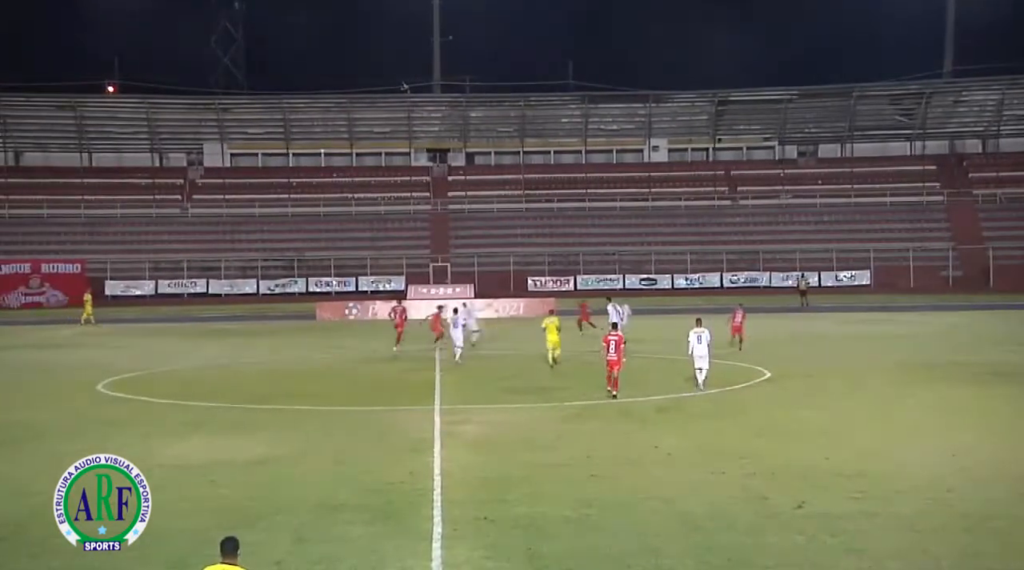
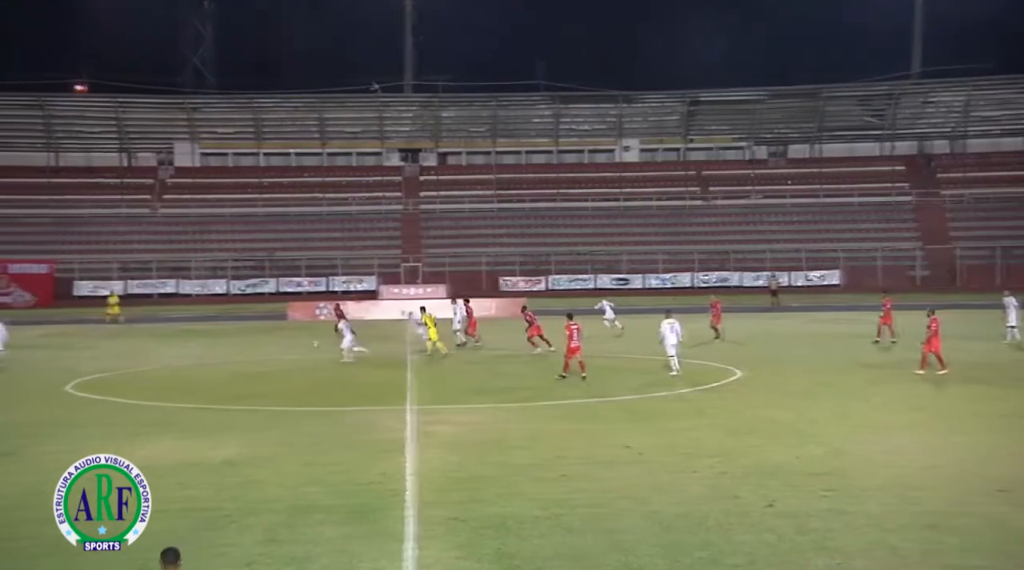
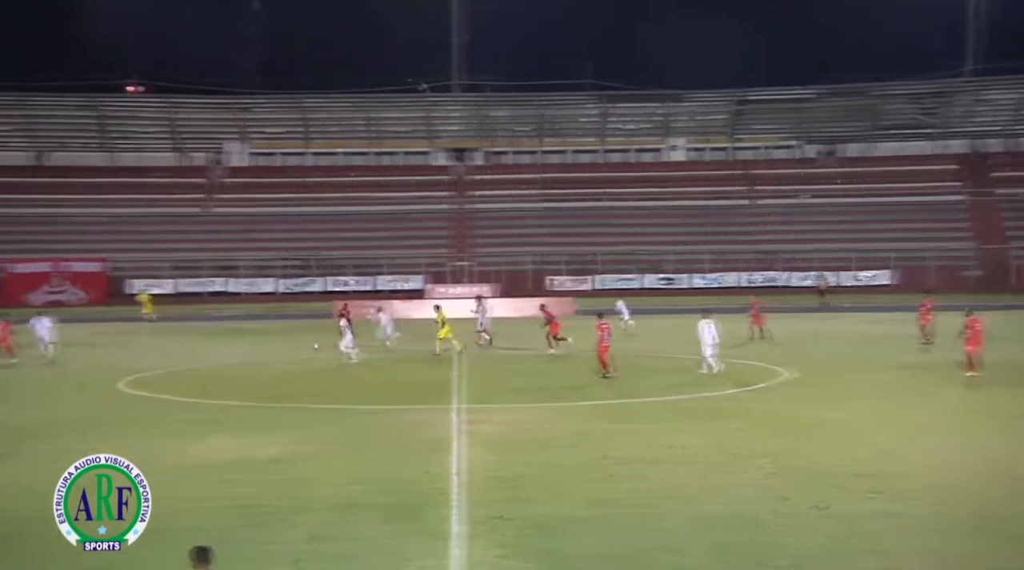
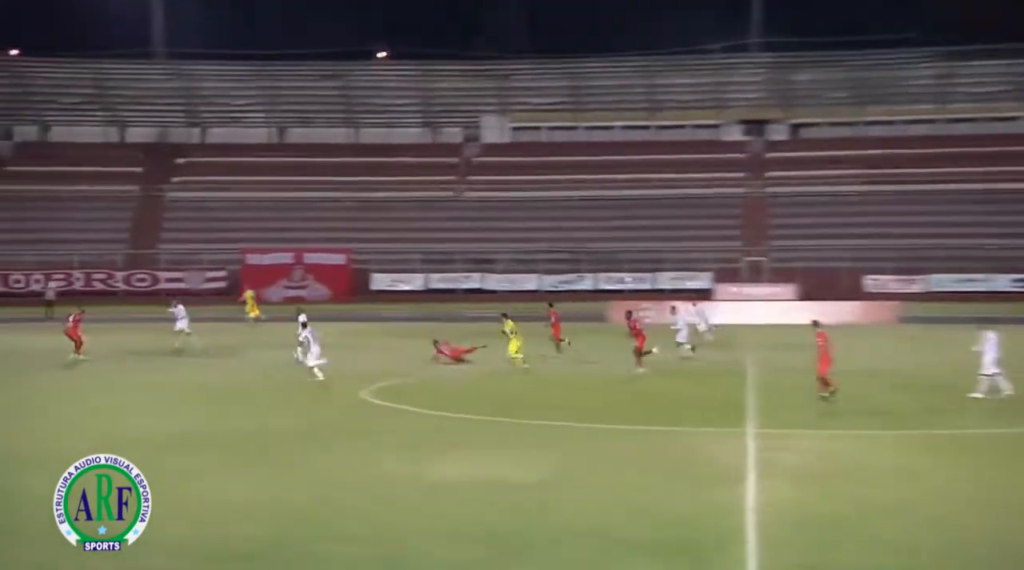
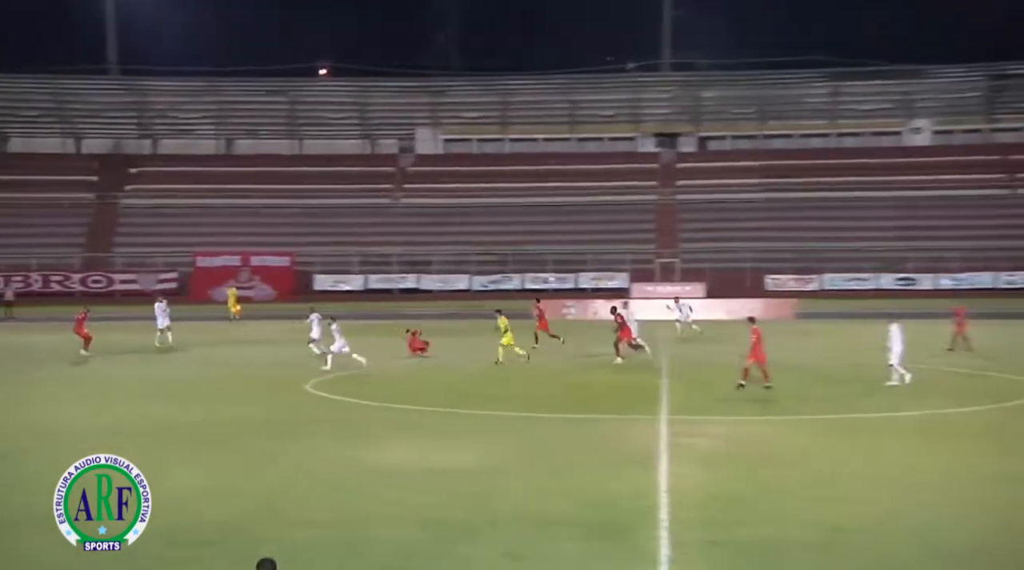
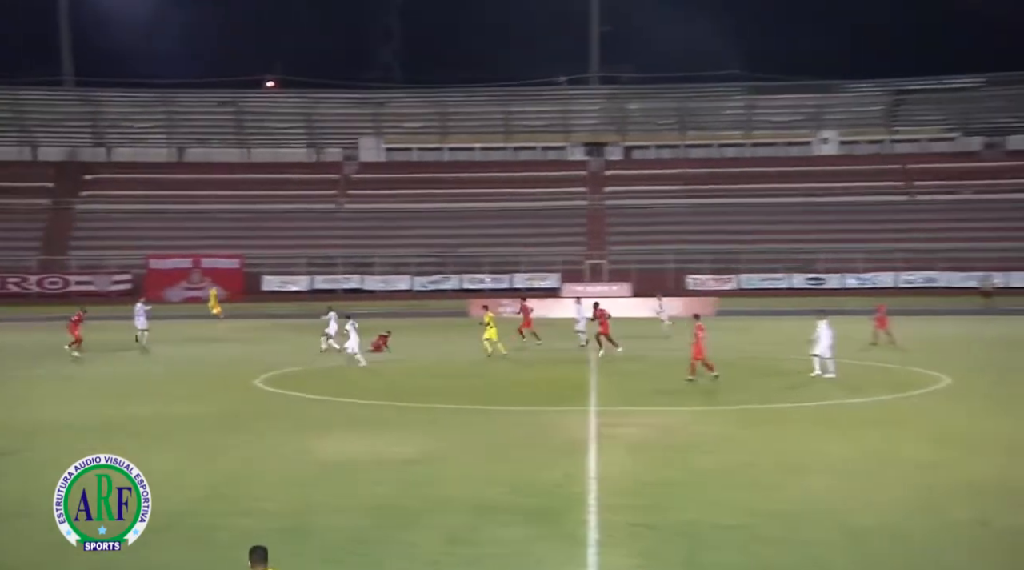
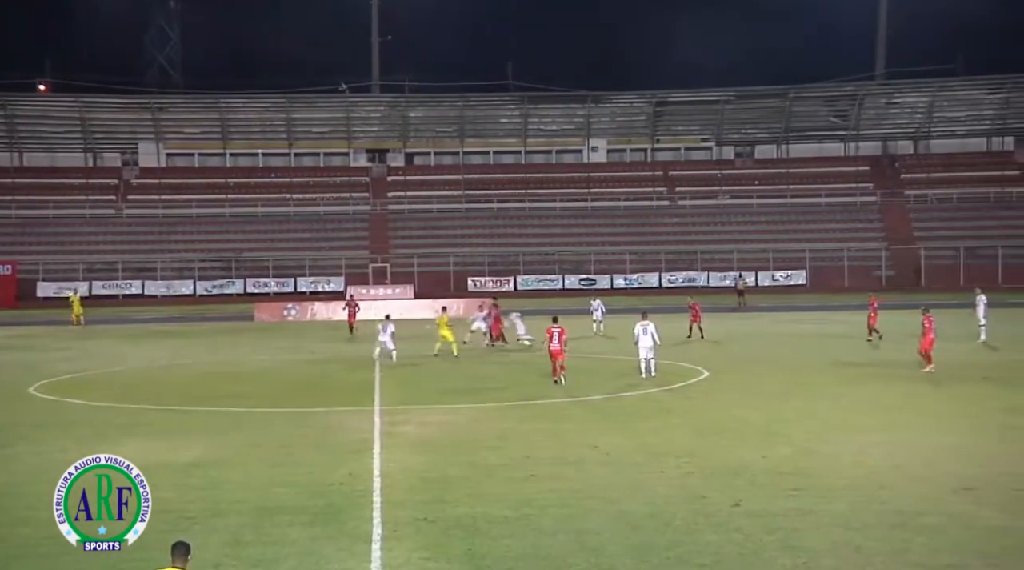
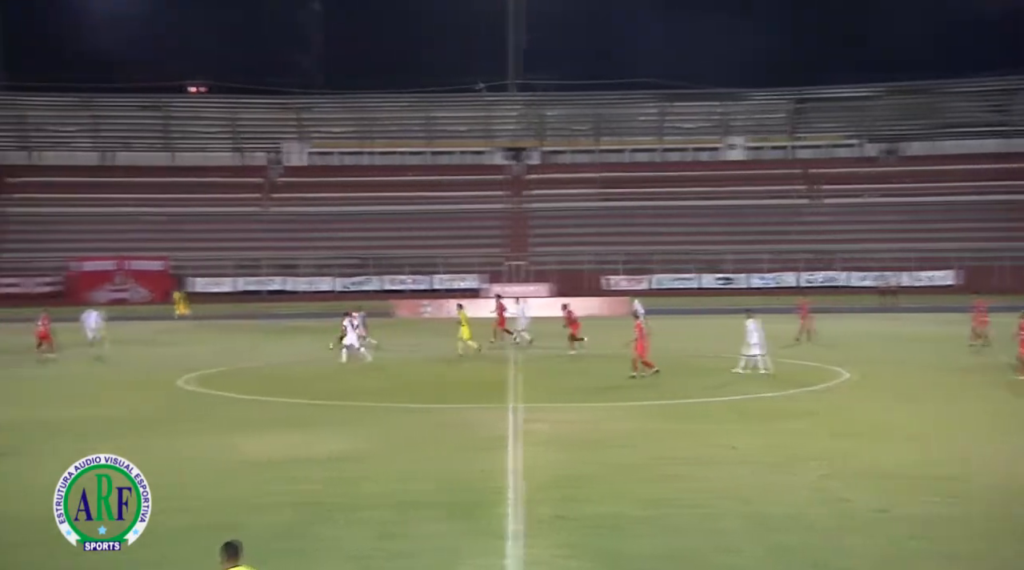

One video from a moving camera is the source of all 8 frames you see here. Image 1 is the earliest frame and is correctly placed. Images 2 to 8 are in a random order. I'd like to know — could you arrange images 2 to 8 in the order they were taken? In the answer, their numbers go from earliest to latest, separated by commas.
7, 2, 3, 8, 6, 5, 4
